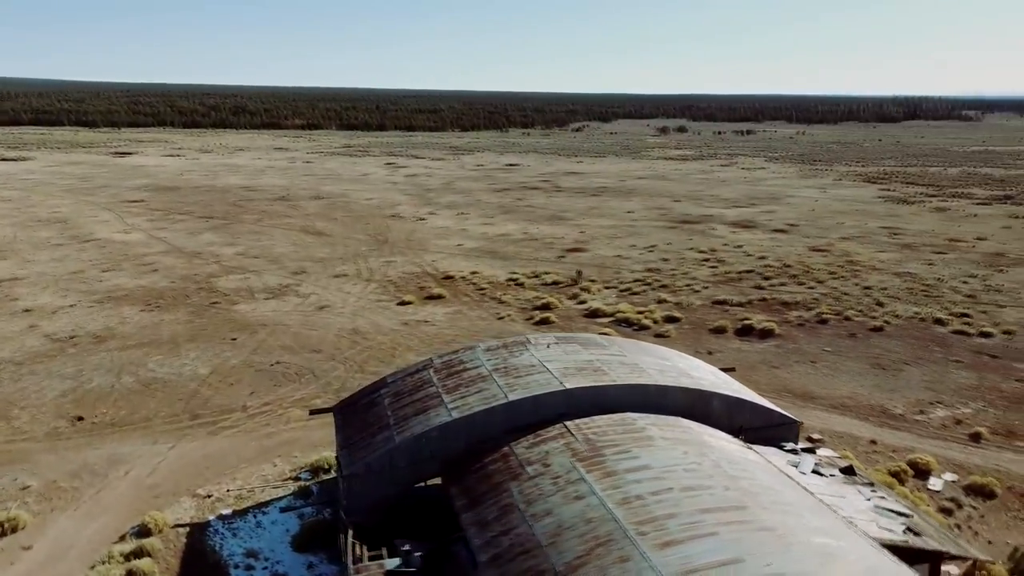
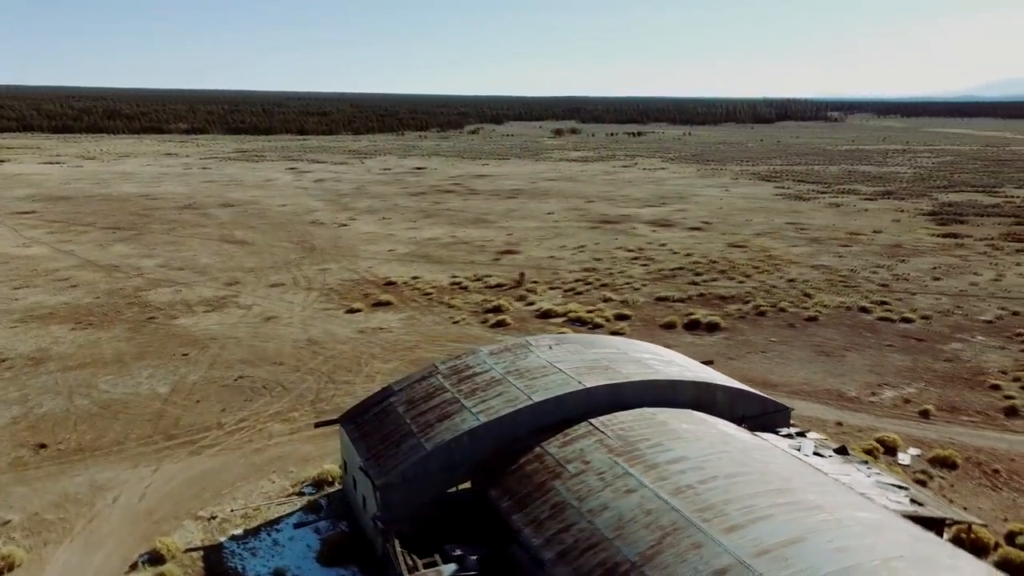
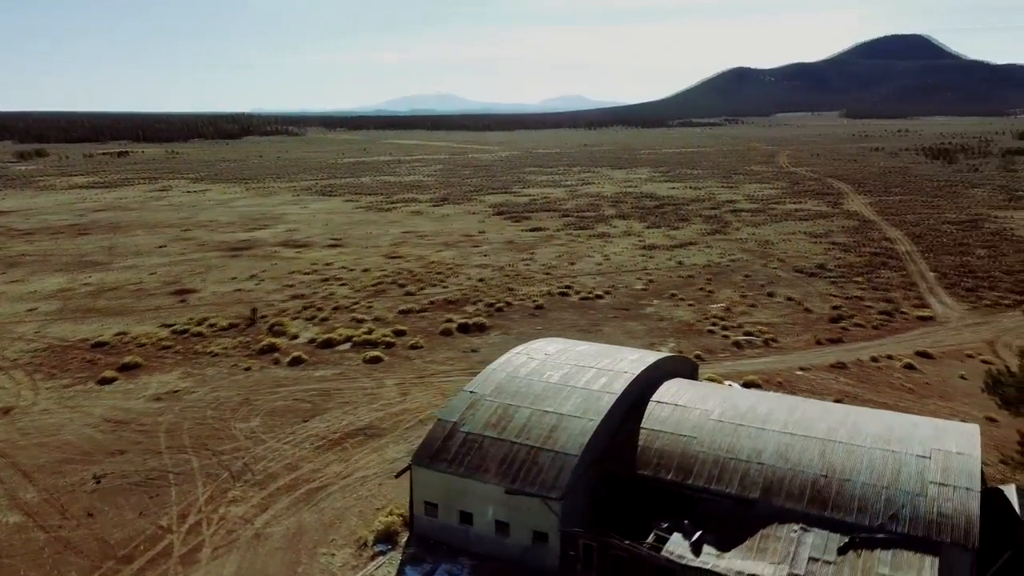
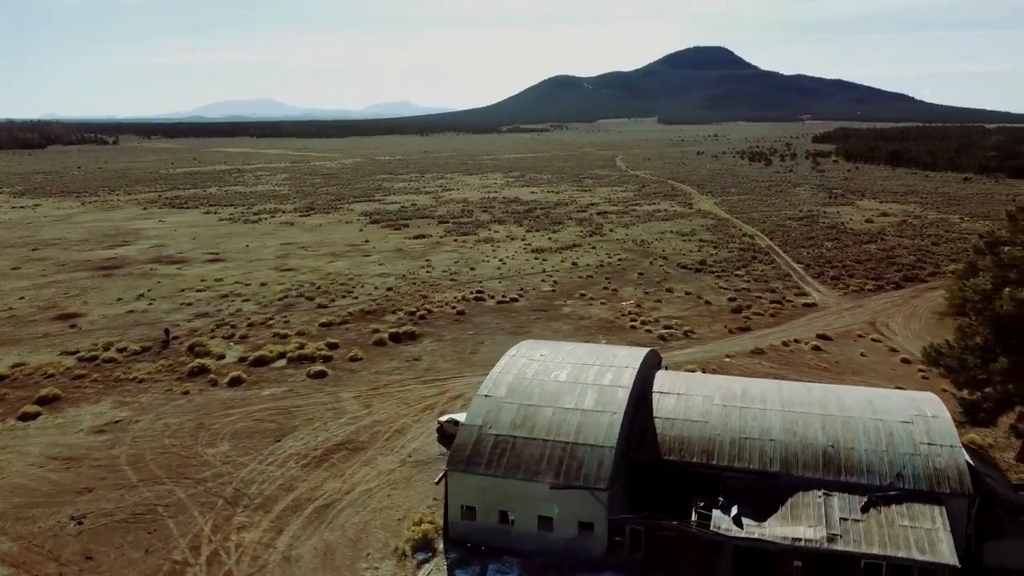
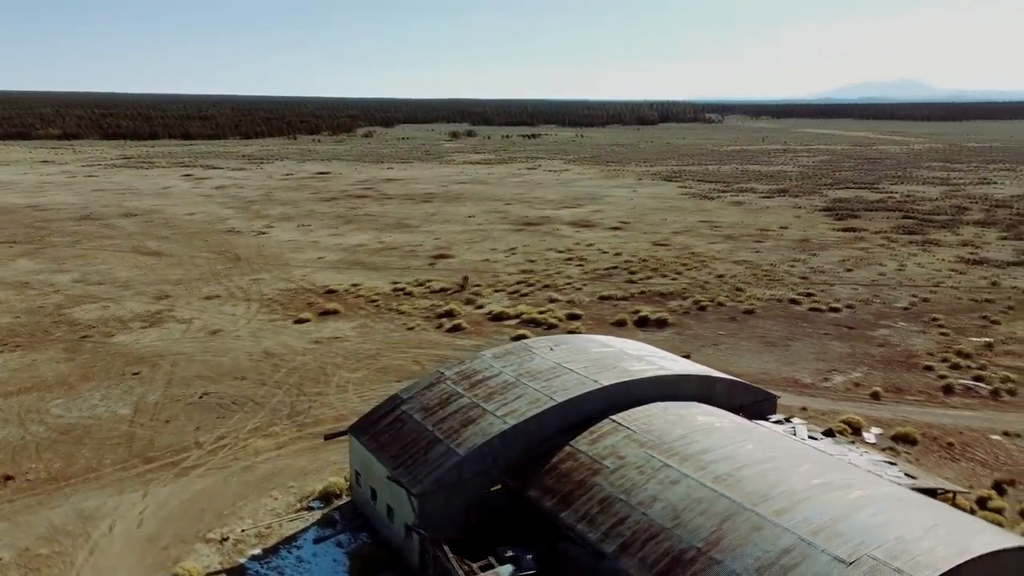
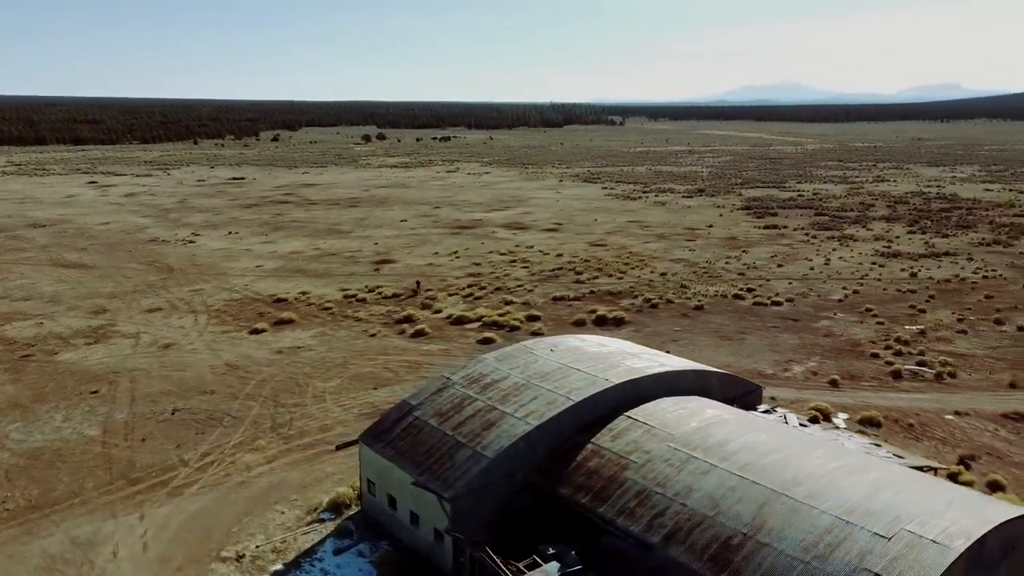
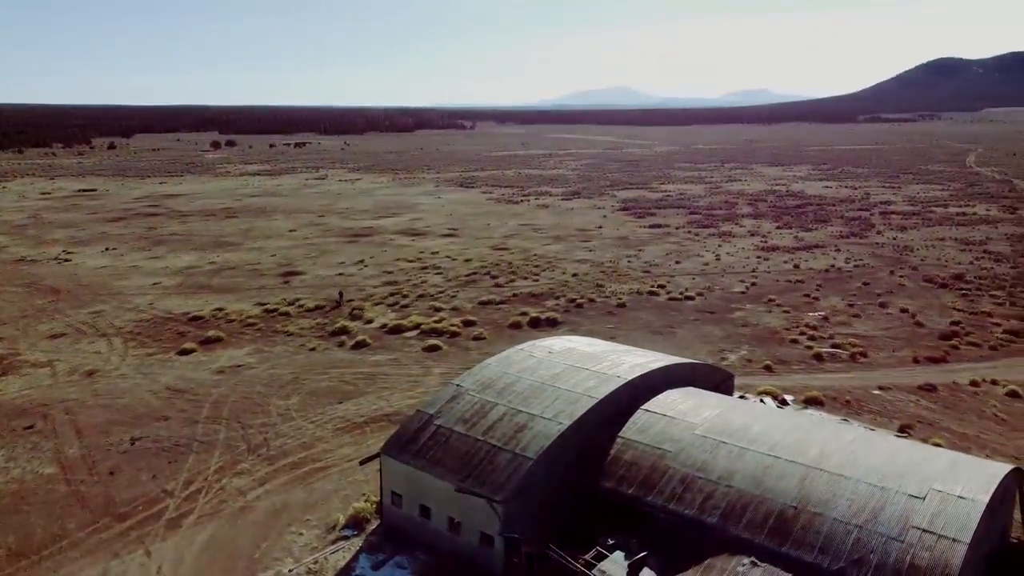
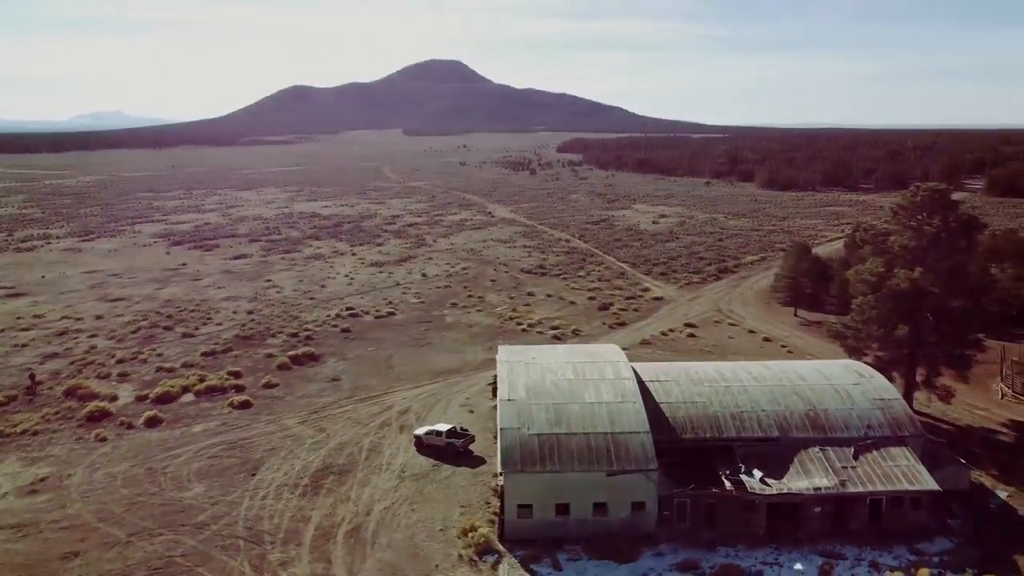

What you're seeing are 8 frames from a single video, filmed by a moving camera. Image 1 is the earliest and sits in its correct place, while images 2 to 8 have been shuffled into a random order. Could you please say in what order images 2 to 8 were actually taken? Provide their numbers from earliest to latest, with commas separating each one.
2, 5, 6, 7, 3, 4, 8
